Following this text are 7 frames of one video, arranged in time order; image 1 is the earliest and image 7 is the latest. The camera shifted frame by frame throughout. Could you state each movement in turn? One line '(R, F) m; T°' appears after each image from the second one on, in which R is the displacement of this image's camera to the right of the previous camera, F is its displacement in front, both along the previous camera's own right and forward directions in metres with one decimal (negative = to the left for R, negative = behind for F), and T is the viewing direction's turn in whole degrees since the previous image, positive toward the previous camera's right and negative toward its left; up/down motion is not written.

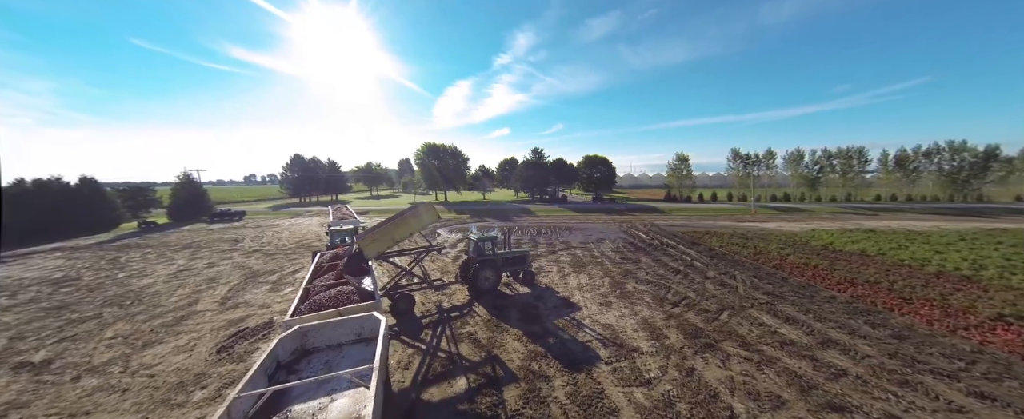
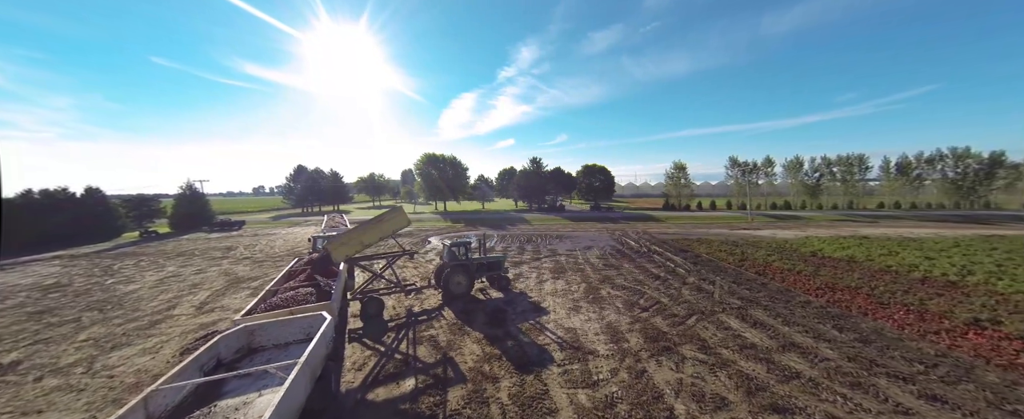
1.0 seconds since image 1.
(+1.3, -0.1) m; -1°
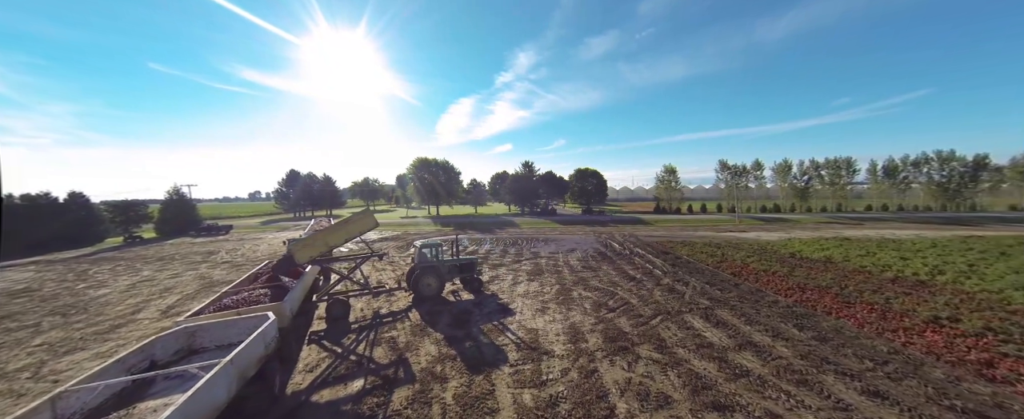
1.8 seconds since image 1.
(+1.1, 0.0) m; 0°
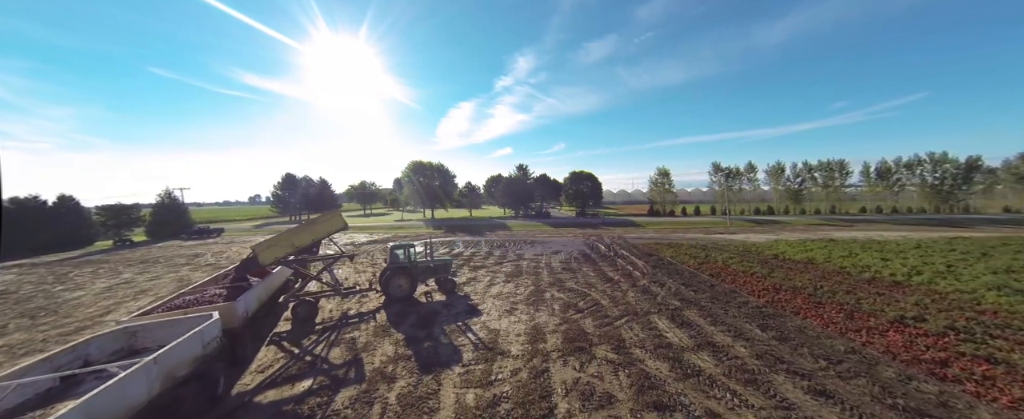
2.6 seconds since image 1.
(+1.2, +0.1) m; 0°
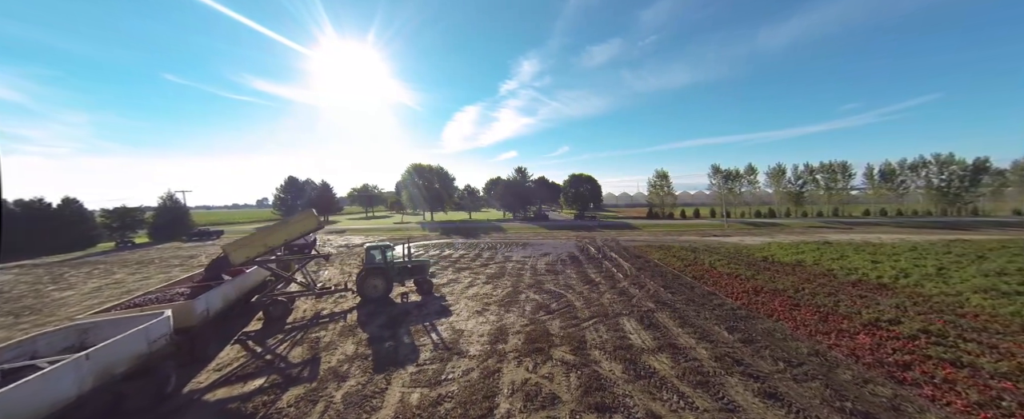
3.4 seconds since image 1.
(+1.2, +0.1) m; -1°
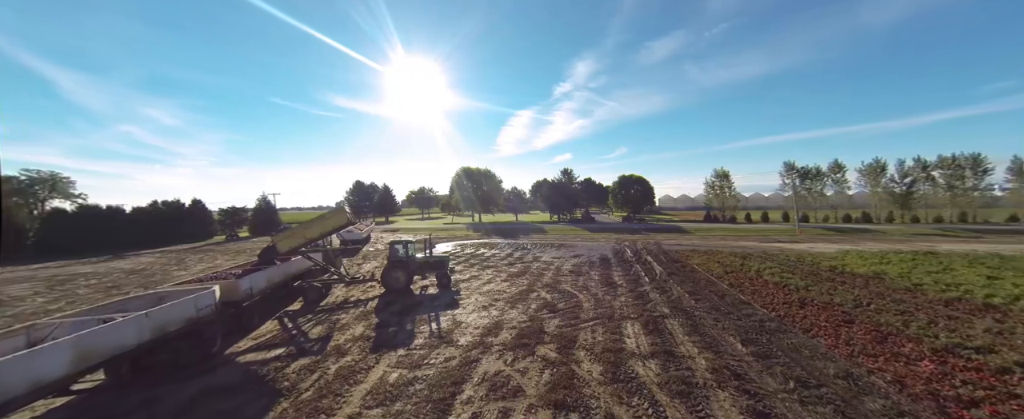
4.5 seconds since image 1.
(+1.6, 0.0) m; -10°
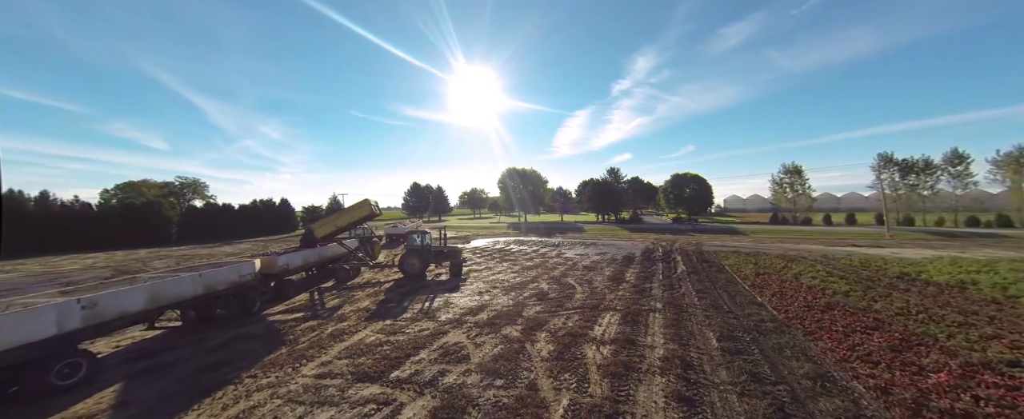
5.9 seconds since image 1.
(+2.1, -0.3) m; -10°
